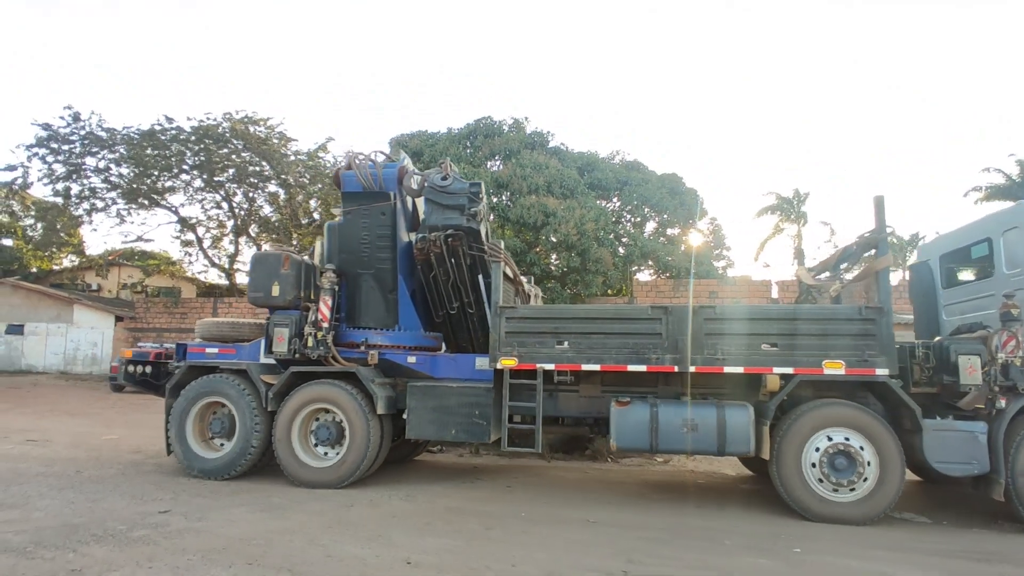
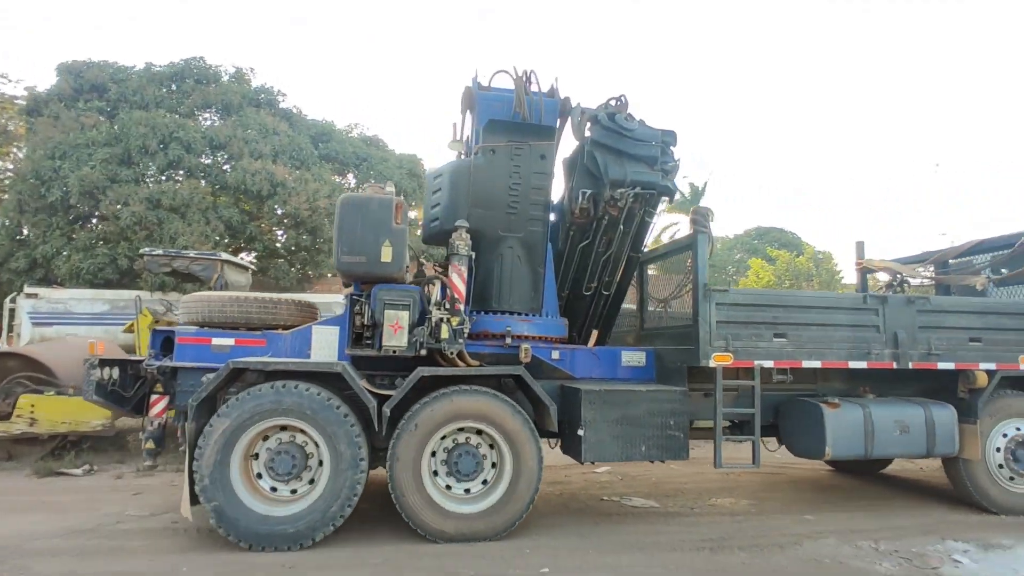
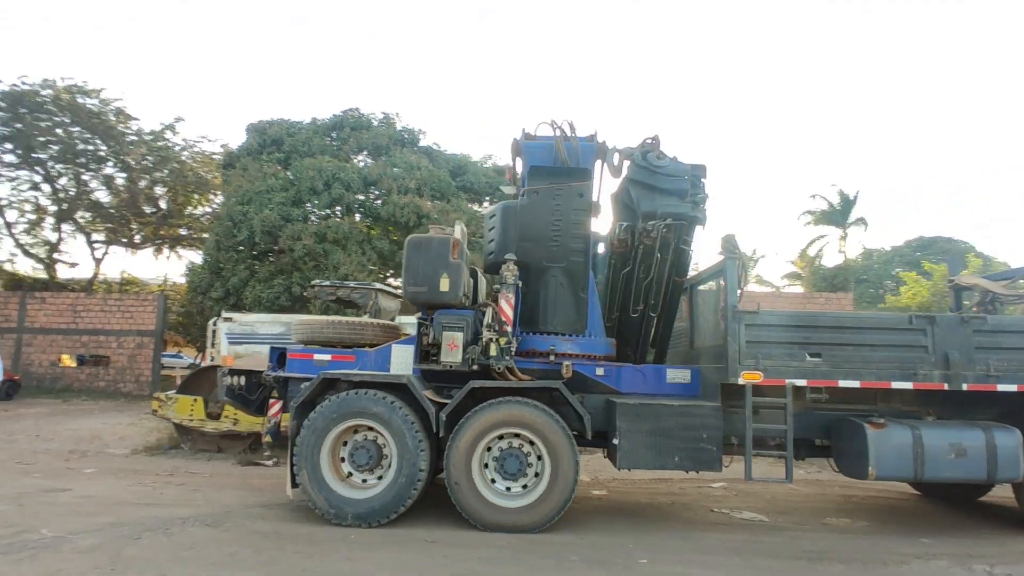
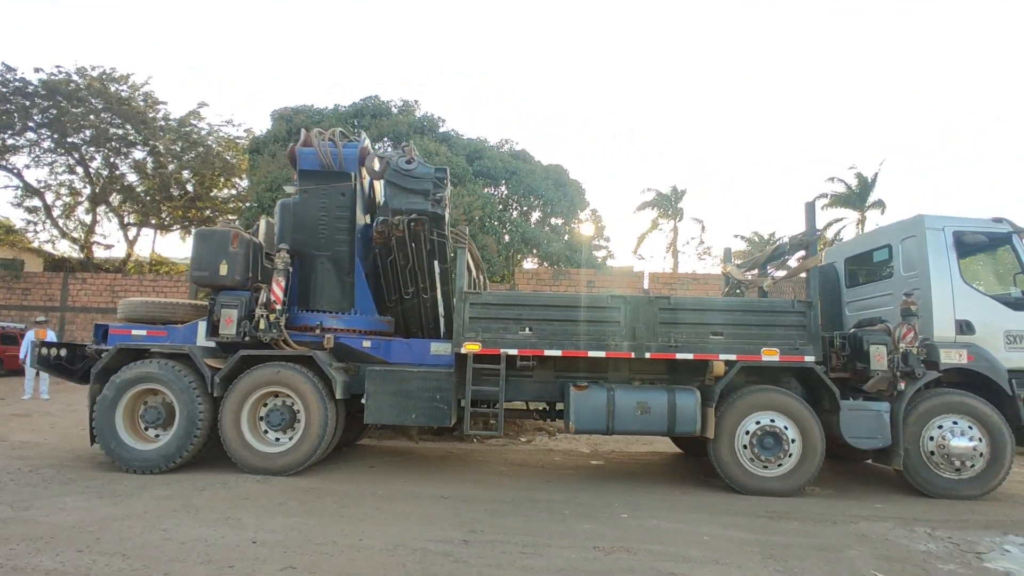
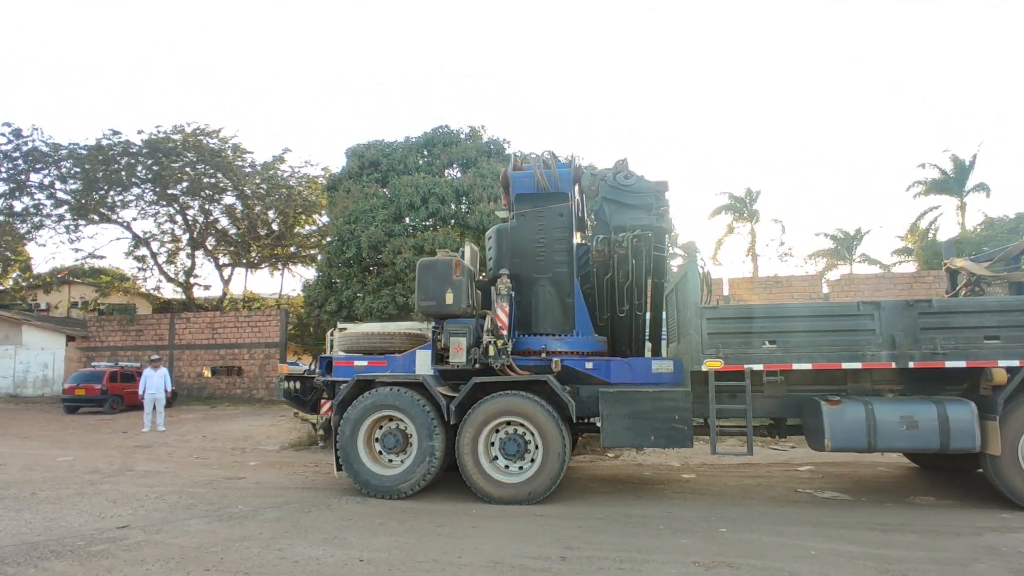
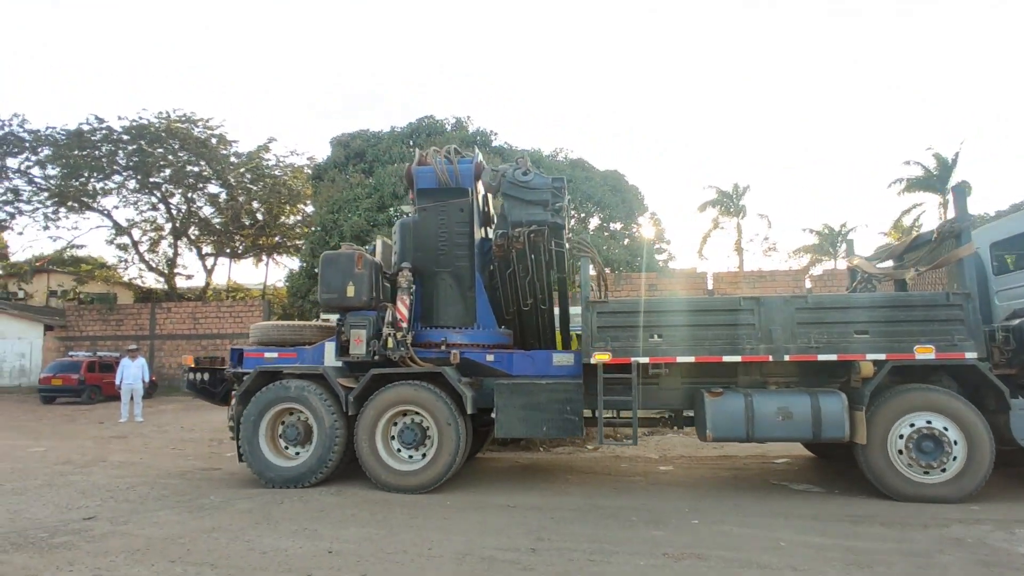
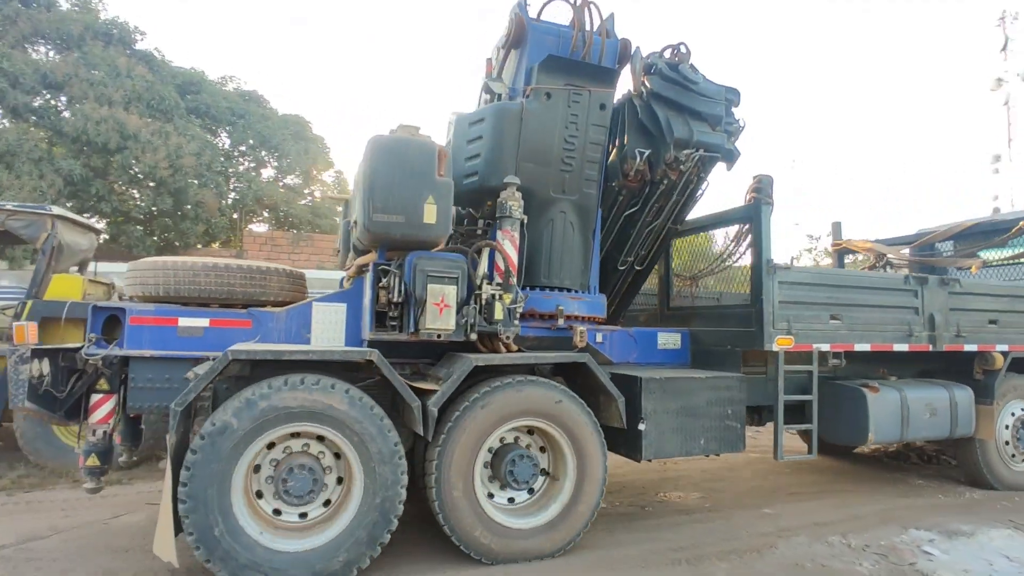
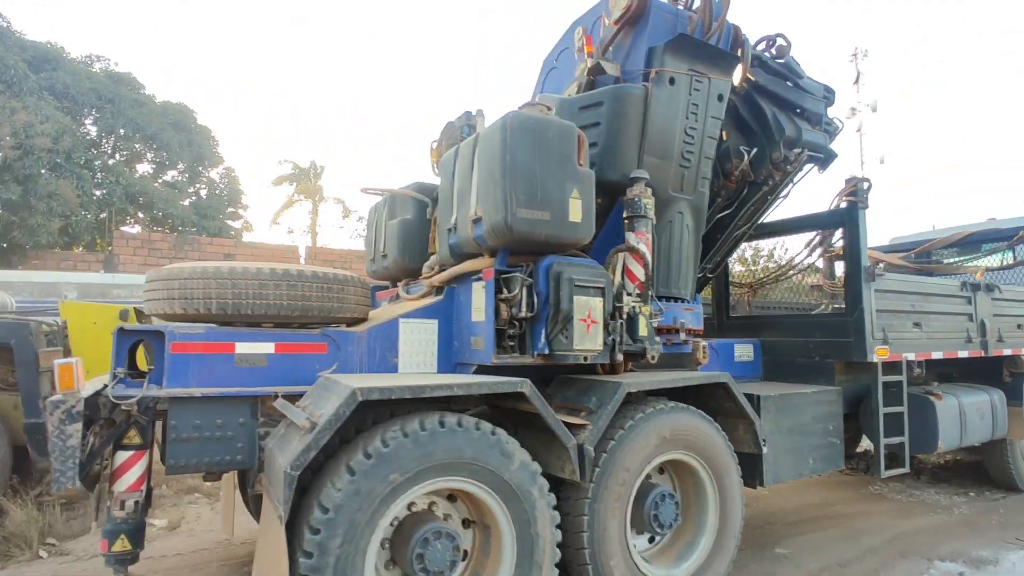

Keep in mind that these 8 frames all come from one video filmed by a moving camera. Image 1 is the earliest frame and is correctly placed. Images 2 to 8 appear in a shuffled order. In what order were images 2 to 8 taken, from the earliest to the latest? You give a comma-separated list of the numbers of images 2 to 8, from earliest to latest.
4, 6, 5, 3, 2, 7, 8
